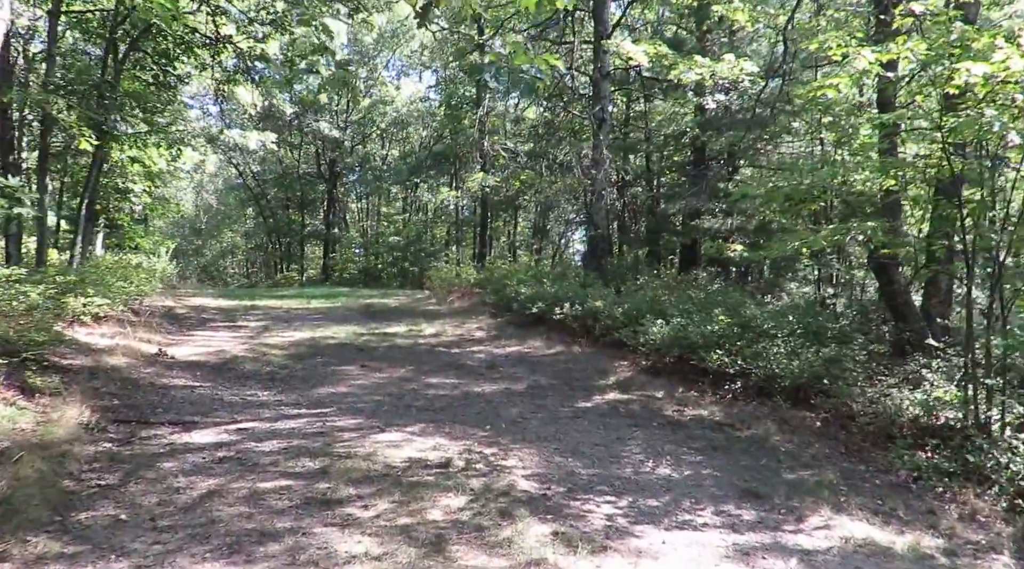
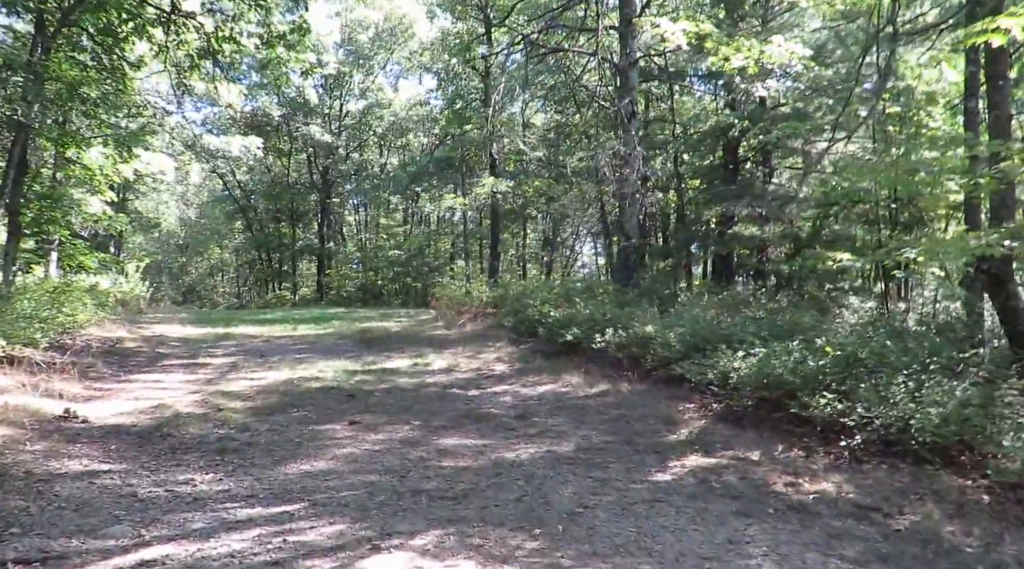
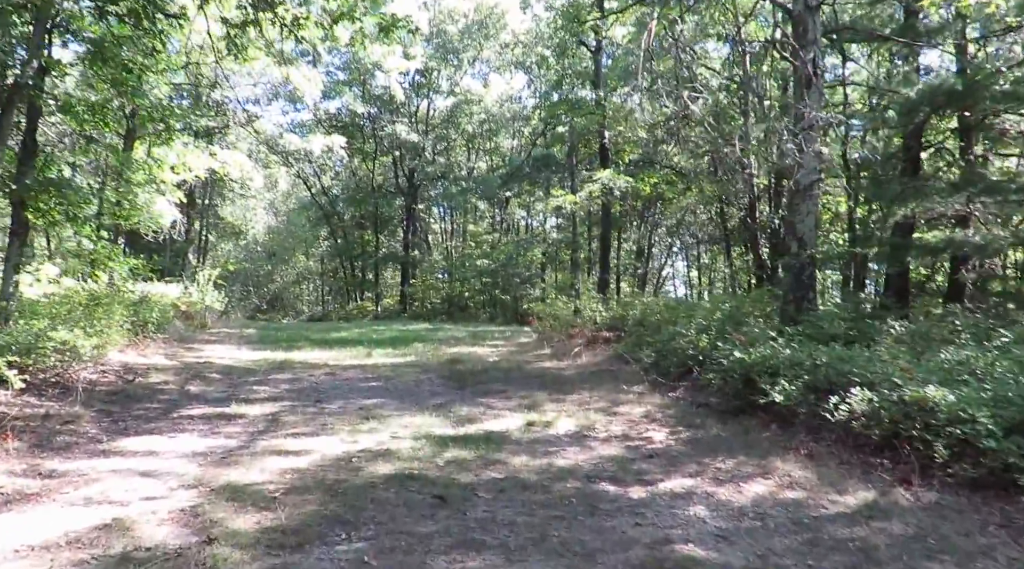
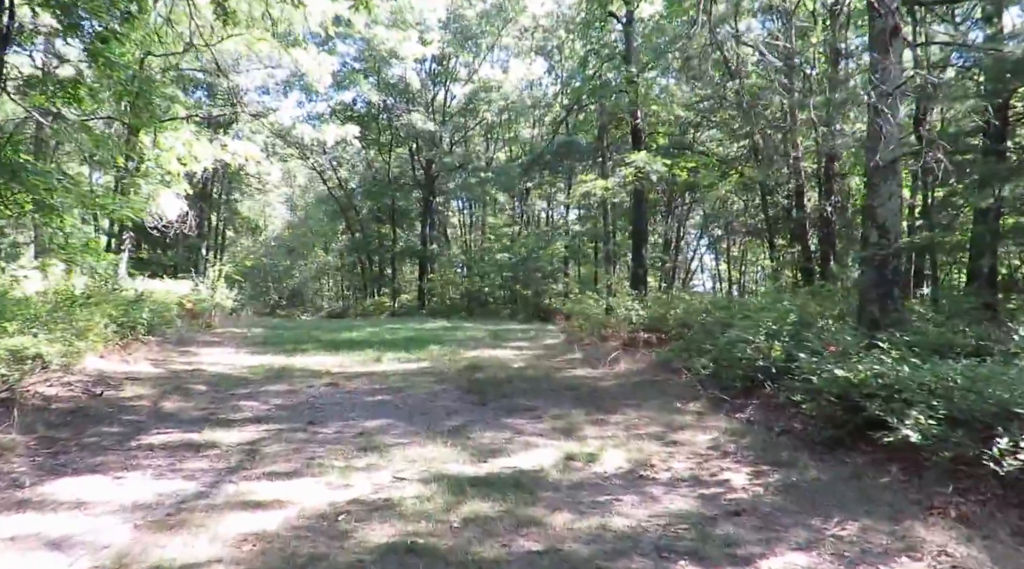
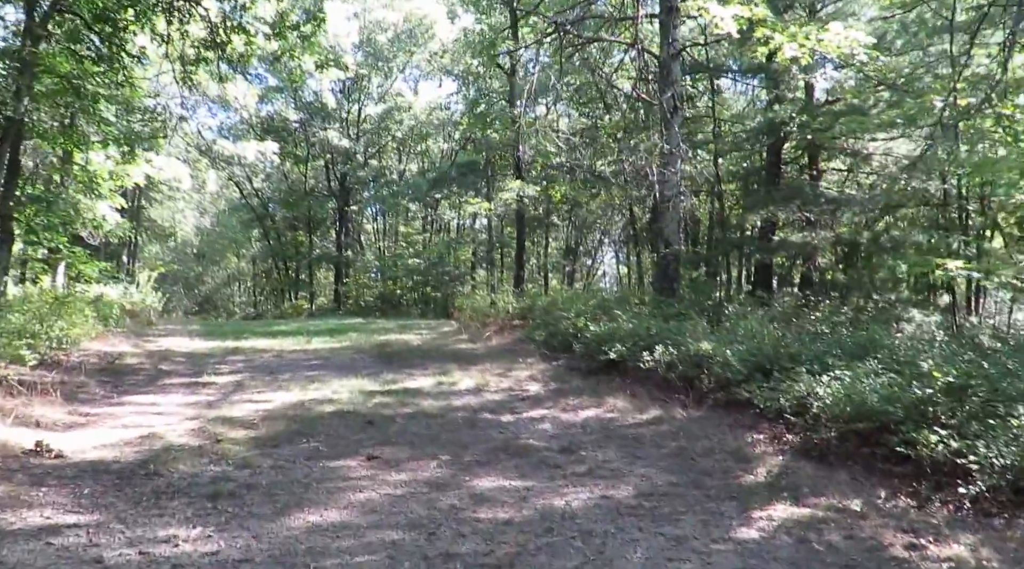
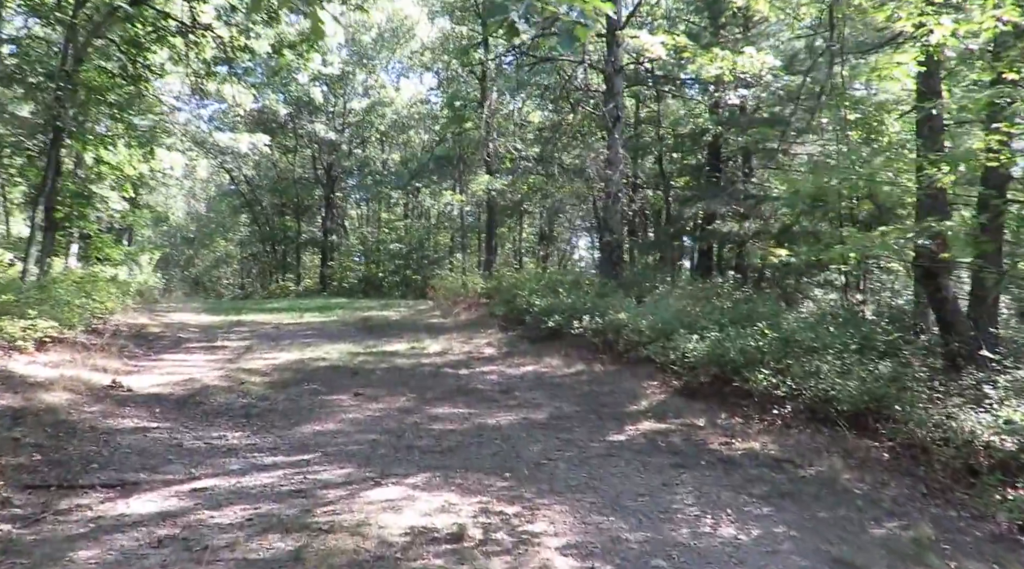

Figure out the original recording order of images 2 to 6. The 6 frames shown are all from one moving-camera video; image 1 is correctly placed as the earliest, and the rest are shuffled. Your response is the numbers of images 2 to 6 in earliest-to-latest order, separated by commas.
6, 2, 5, 3, 4
